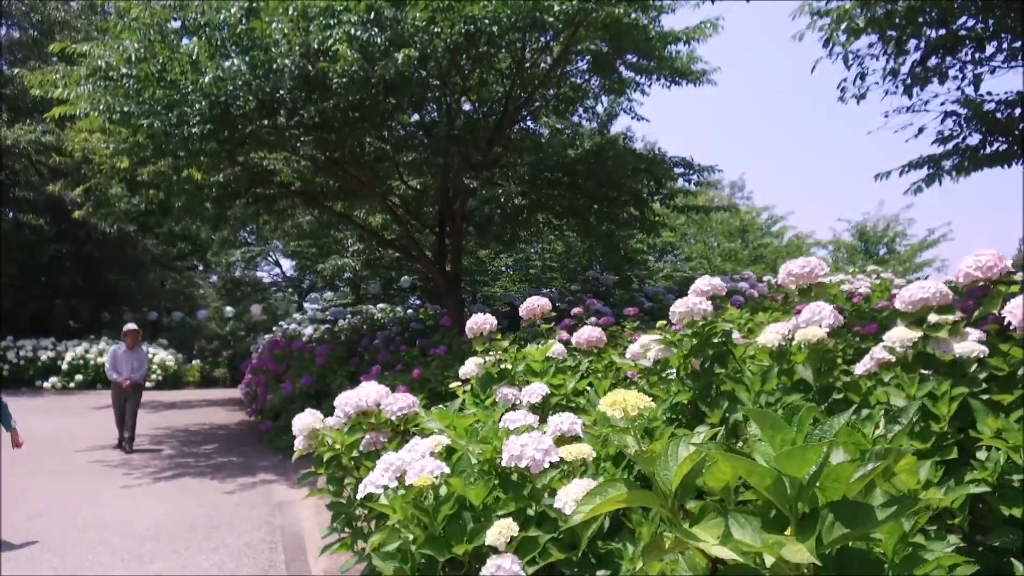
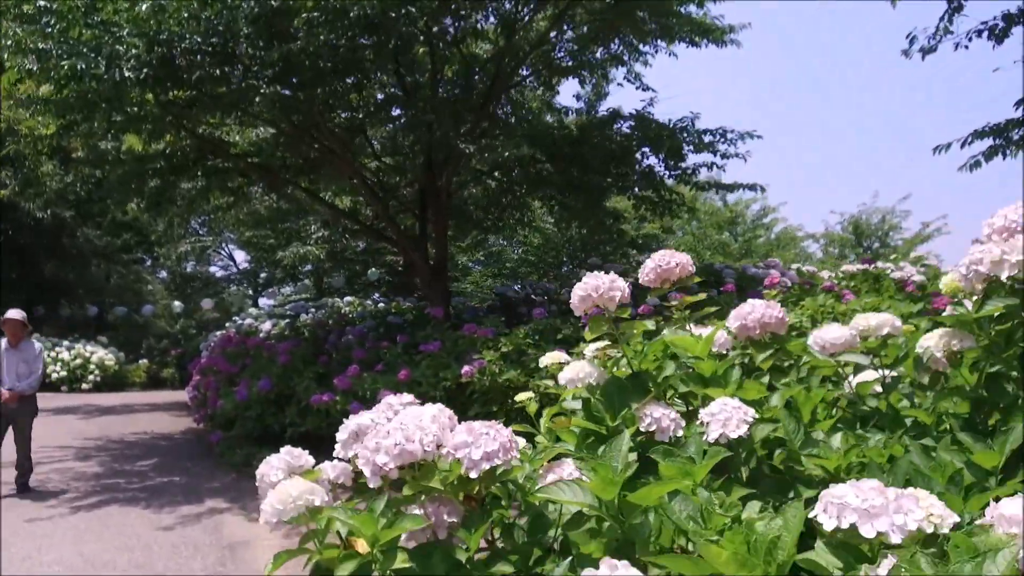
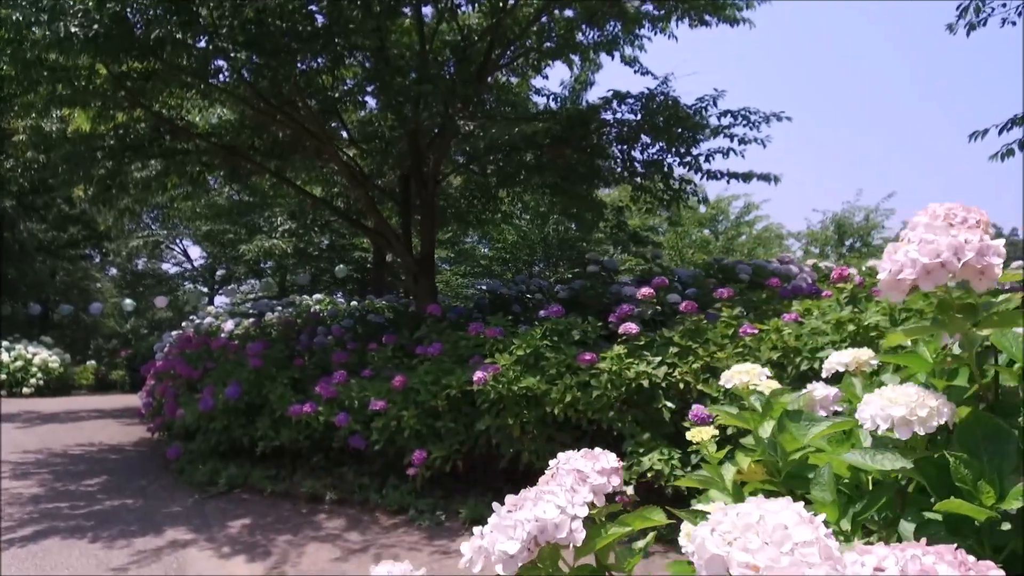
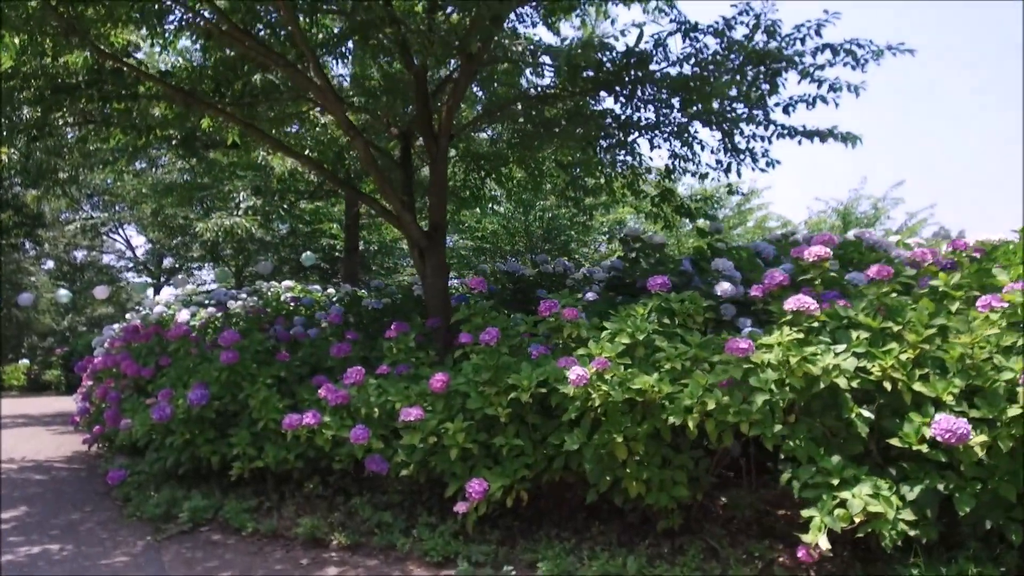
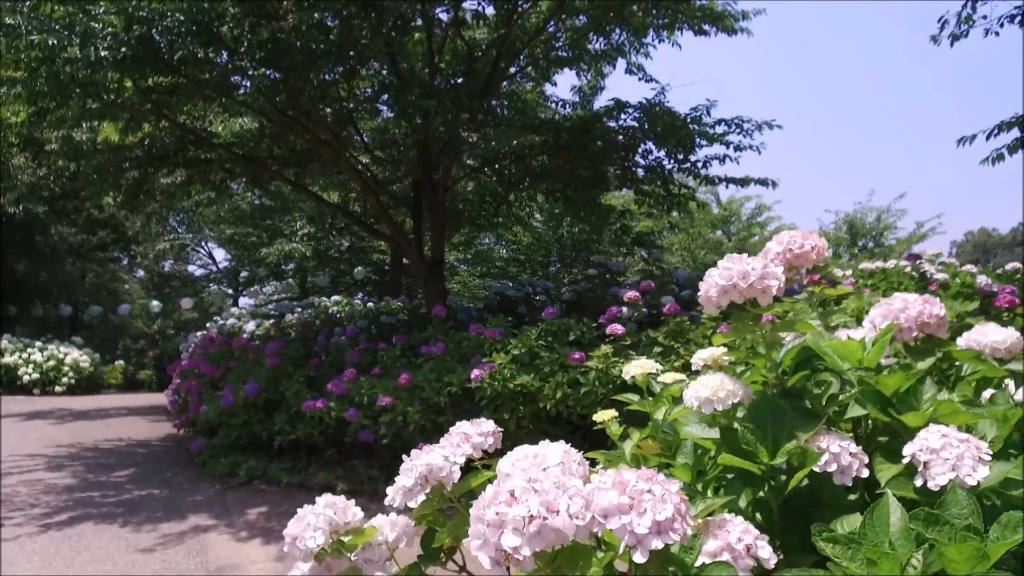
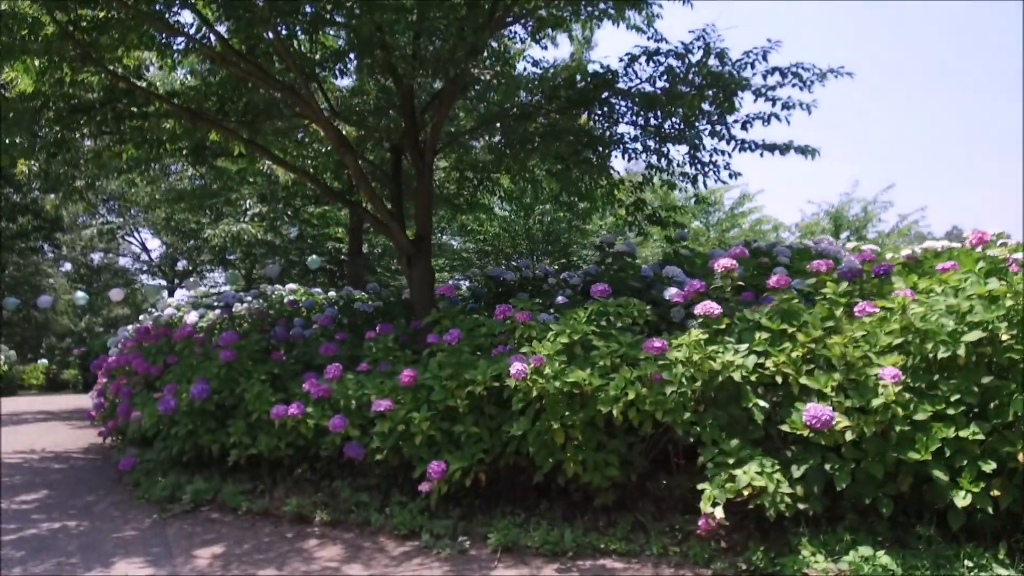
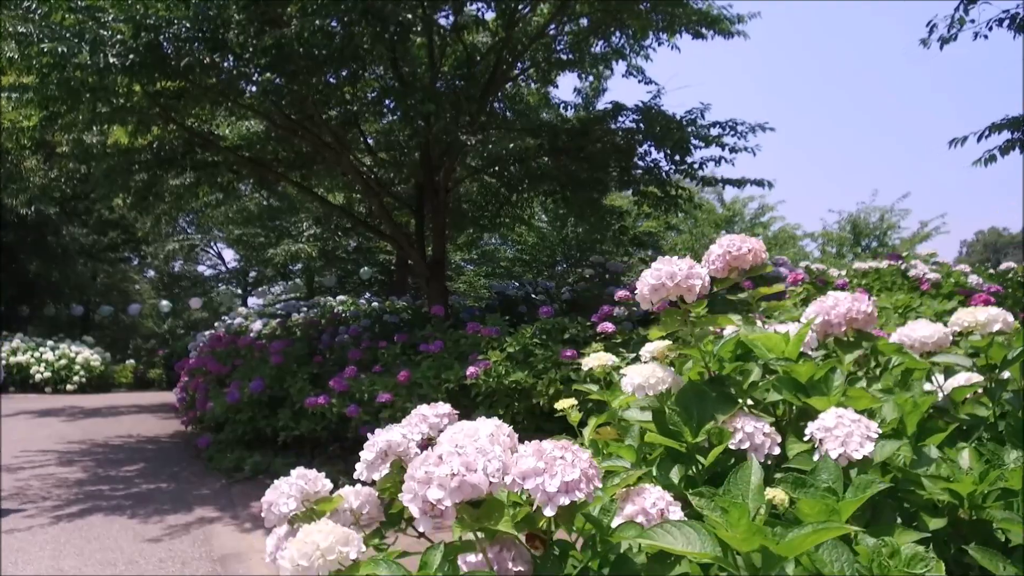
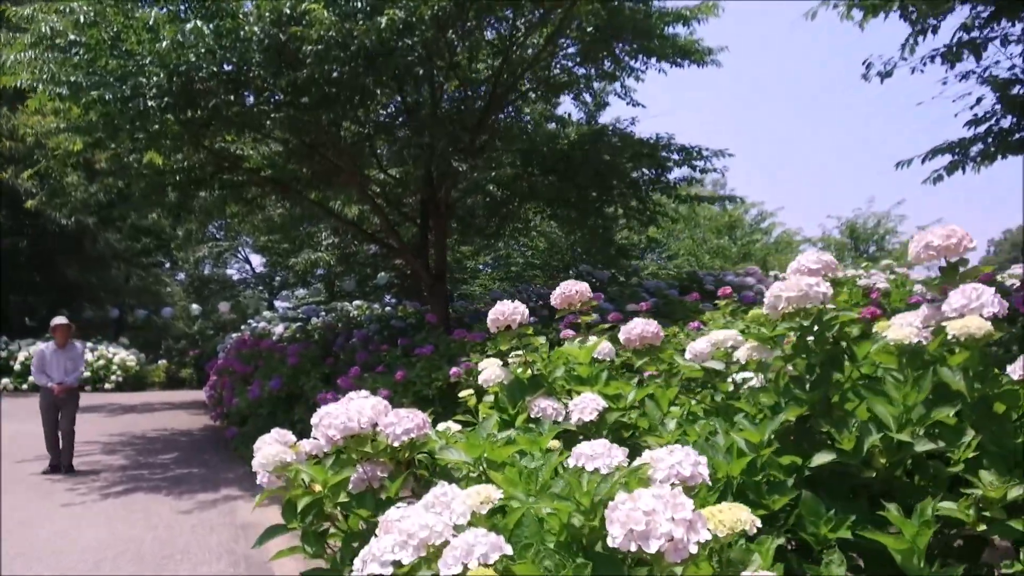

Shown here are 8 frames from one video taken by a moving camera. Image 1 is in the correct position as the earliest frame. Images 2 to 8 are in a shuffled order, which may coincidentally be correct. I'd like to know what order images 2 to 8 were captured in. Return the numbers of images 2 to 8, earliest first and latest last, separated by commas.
8, 2, 7, 5, 3, 6, 4
